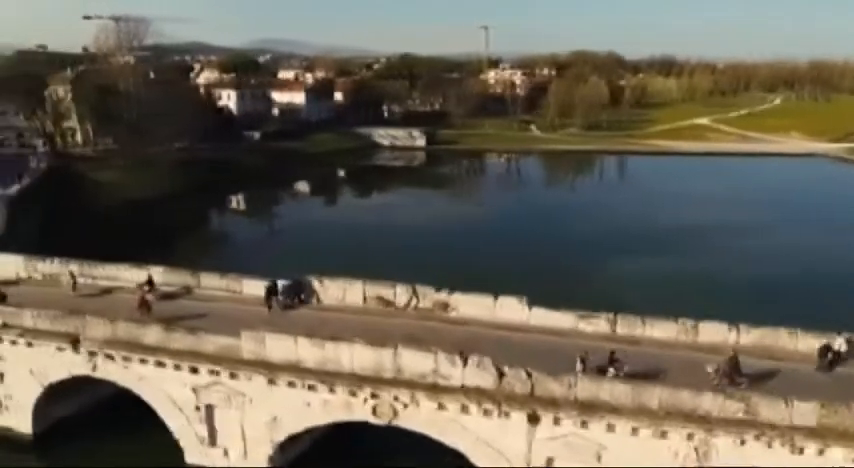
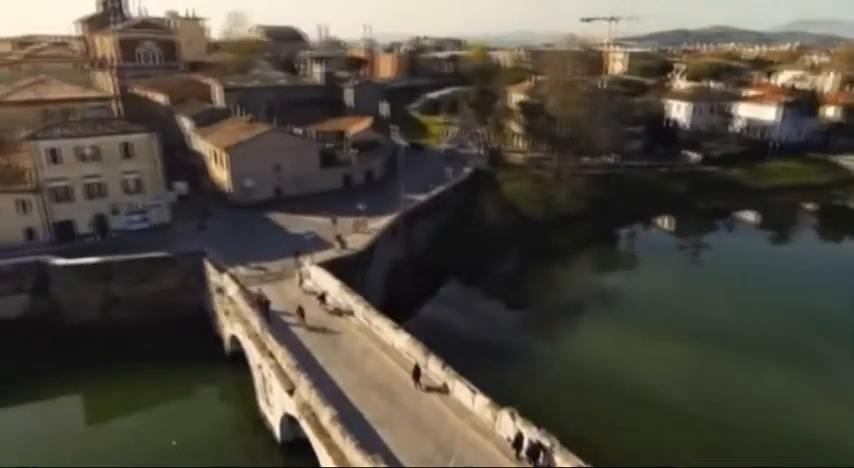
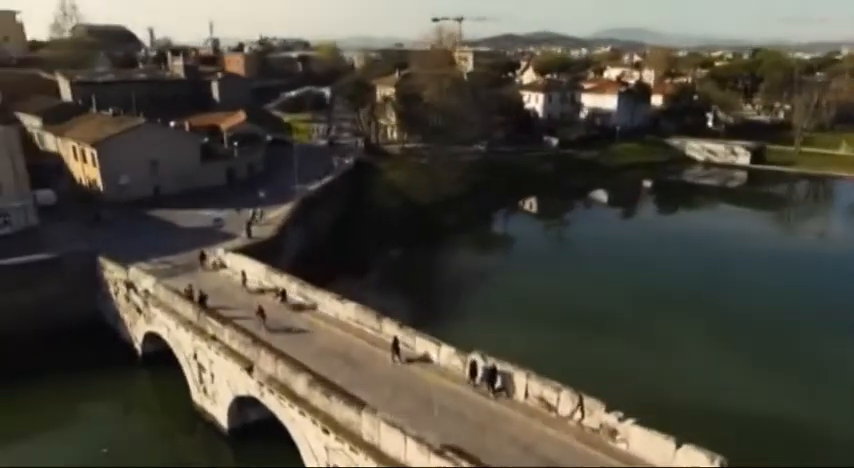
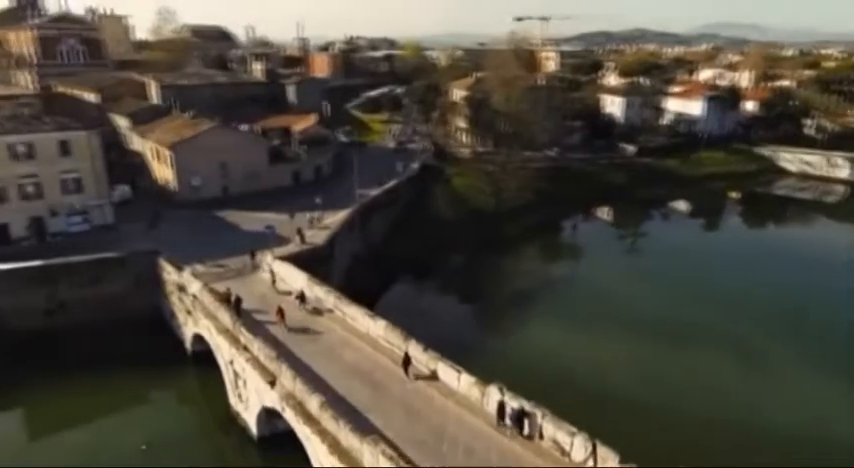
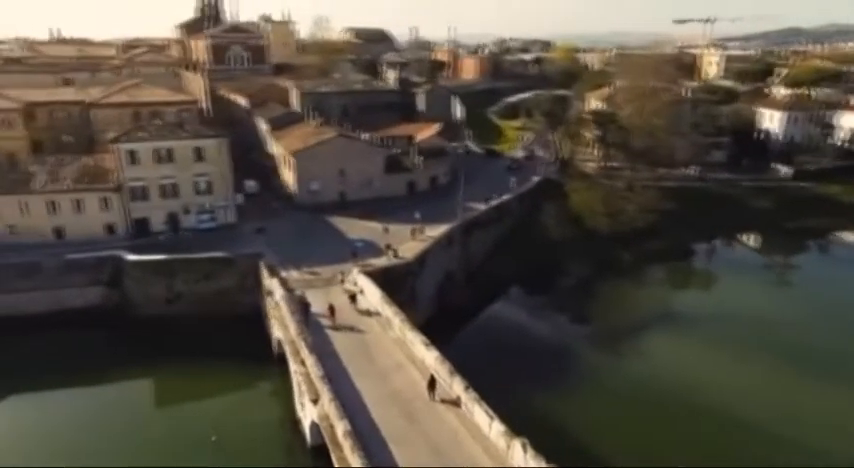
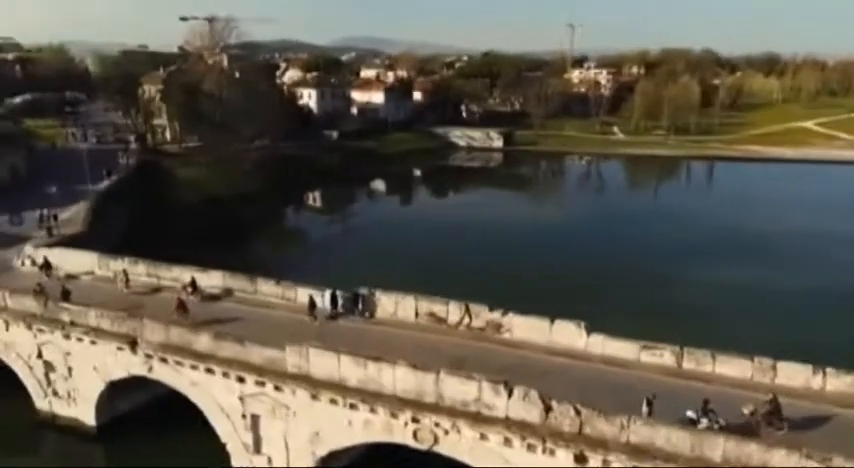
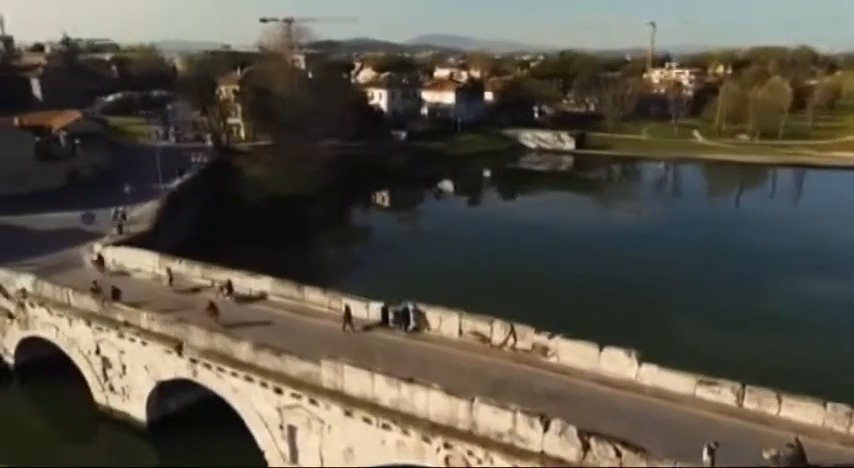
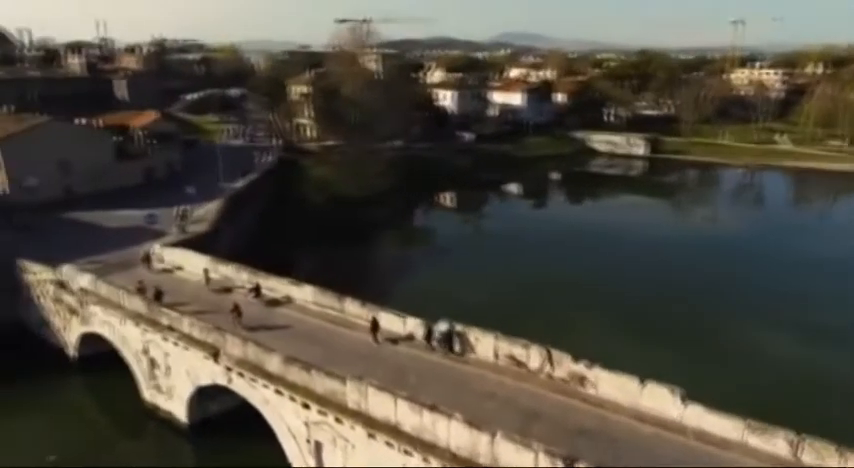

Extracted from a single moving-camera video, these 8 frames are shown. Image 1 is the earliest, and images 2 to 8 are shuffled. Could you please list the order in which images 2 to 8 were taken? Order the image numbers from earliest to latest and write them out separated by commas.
6, 7, 8, 3, 4, 2, 5
